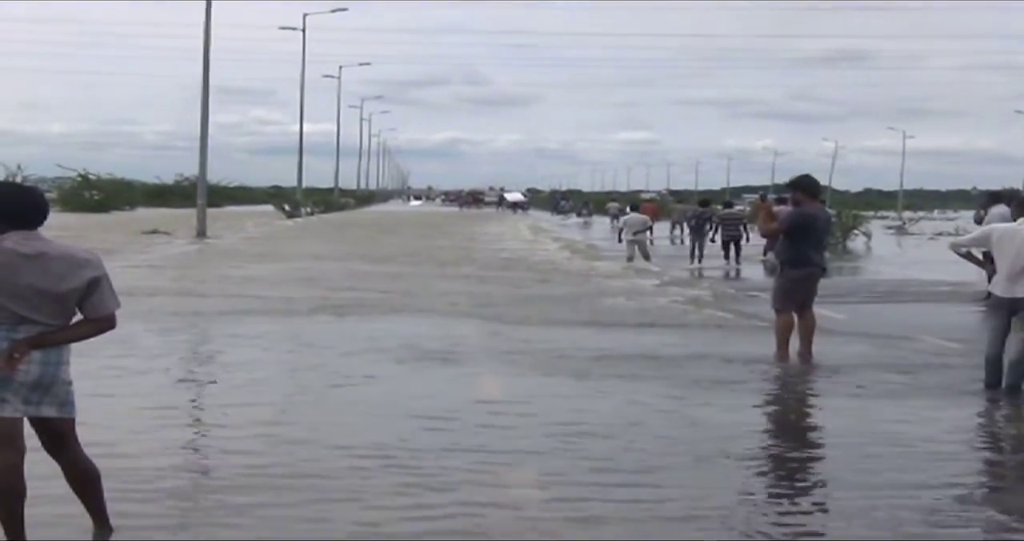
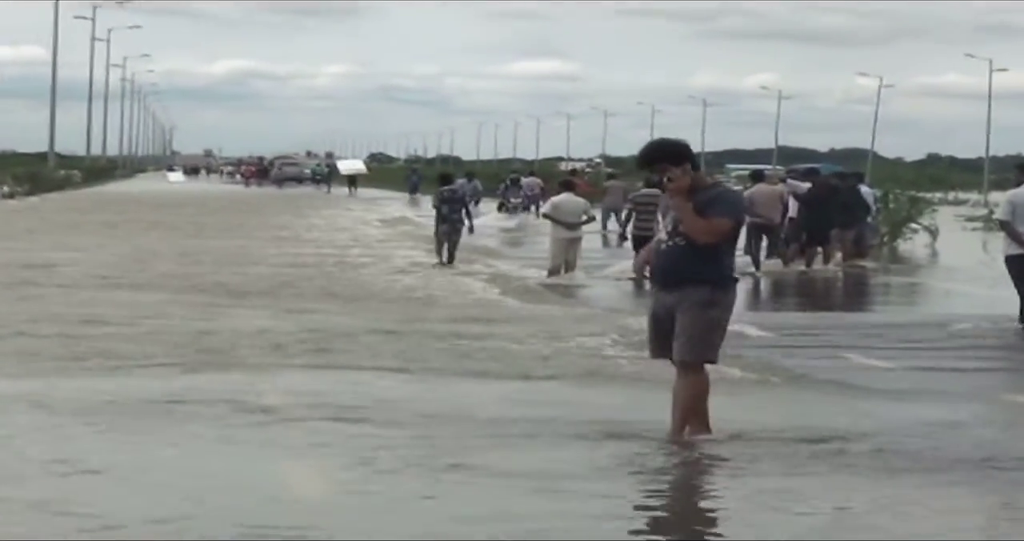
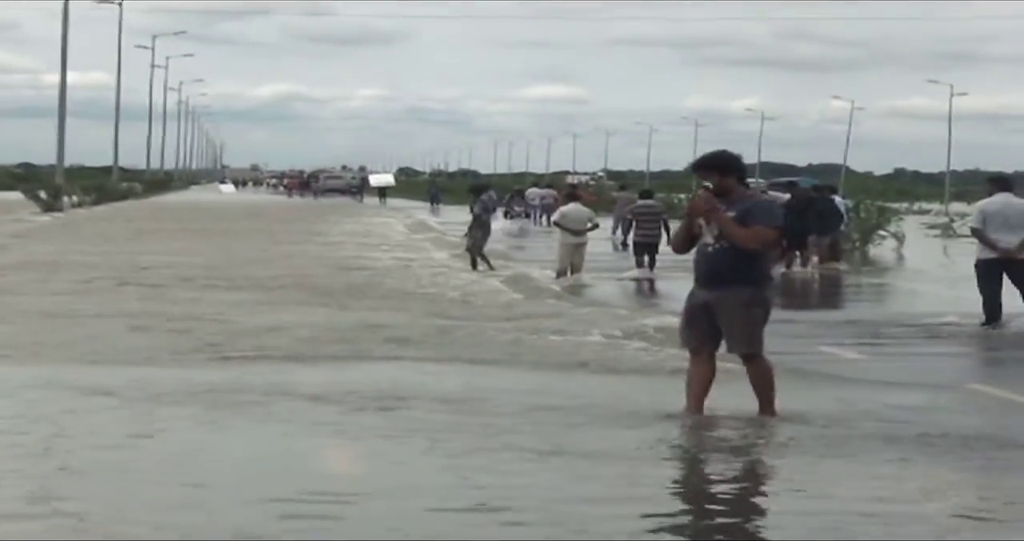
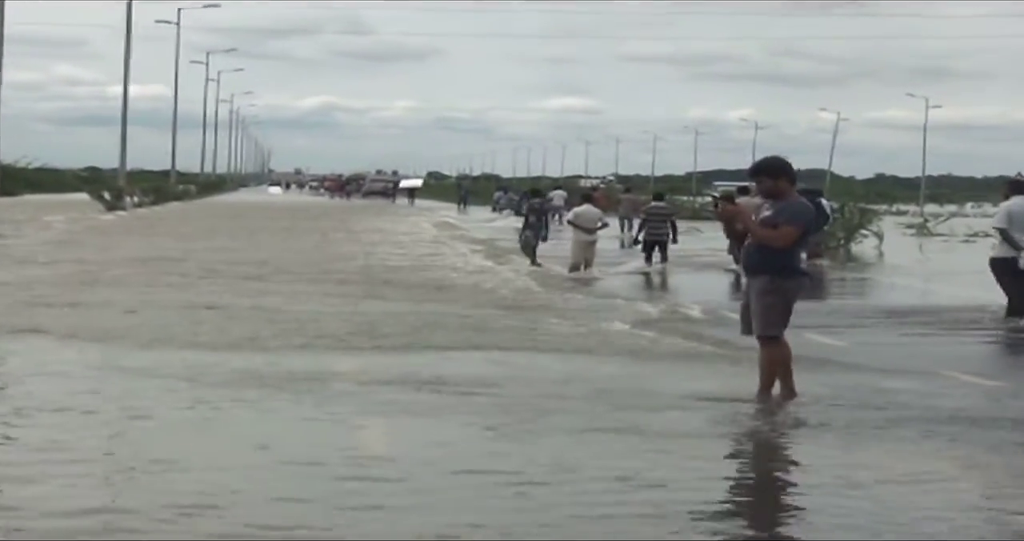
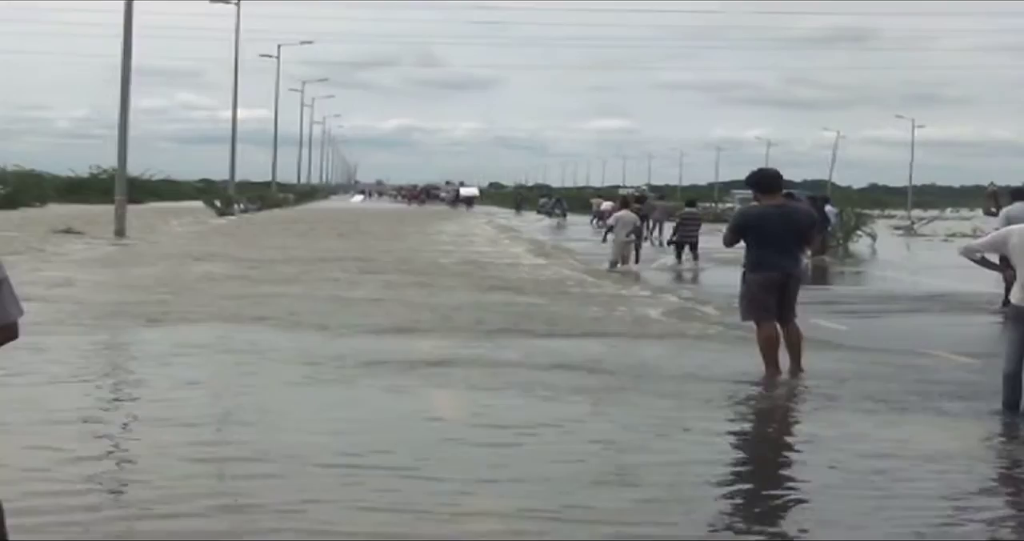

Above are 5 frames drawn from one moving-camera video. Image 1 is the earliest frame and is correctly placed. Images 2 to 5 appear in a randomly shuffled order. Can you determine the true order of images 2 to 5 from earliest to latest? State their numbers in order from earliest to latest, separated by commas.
5, 4, 3, 2
